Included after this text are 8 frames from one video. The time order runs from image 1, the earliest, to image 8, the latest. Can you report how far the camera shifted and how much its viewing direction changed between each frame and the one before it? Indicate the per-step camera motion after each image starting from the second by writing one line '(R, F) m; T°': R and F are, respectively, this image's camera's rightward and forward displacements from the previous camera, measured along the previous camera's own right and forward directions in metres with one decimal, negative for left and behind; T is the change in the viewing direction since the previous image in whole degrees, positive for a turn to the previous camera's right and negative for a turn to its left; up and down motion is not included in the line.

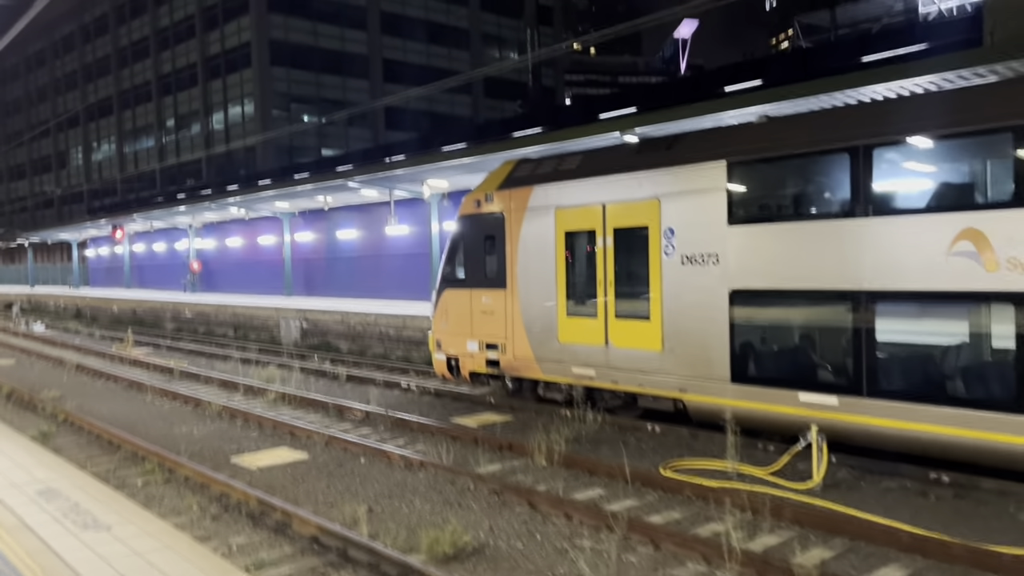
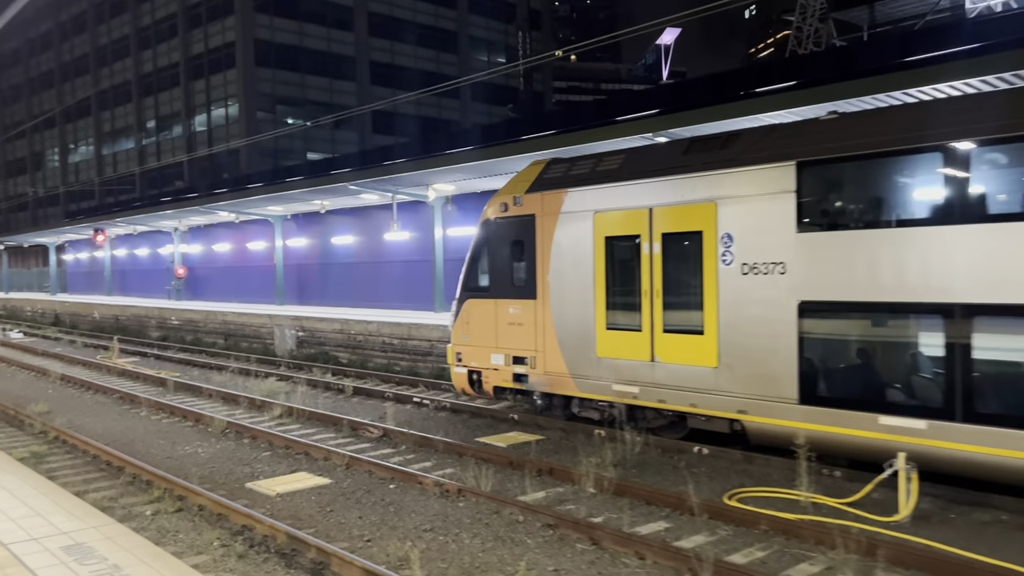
(-0.6, +0.7) m; +1°
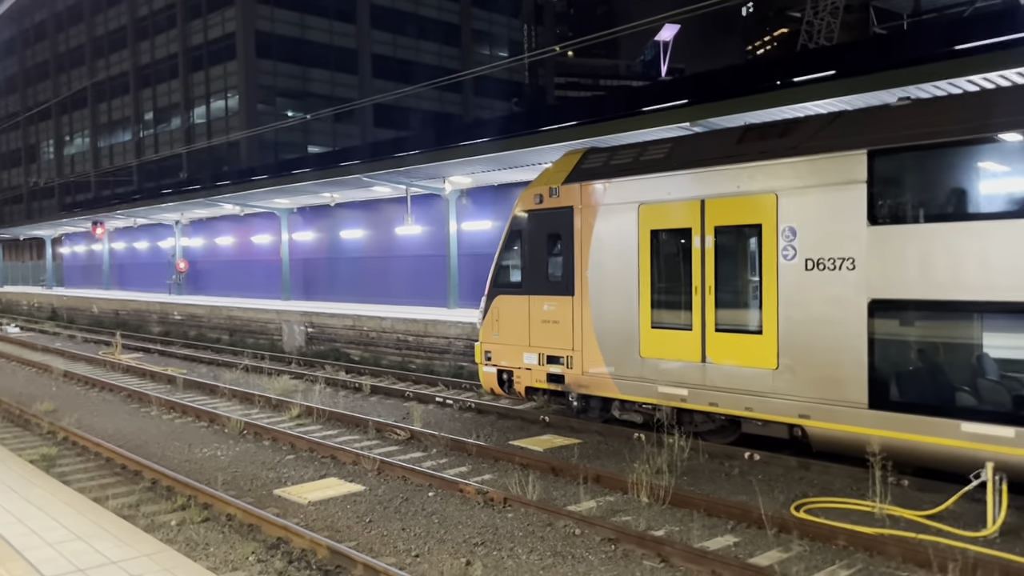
(-0.4, +0.5) m; 0°
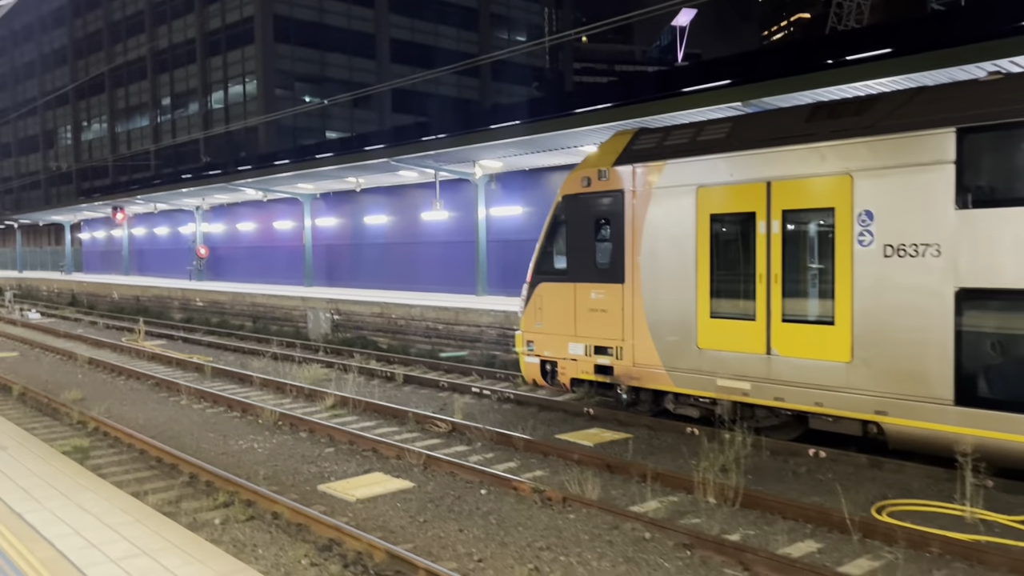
(-0.4, +0.4) m; -1°
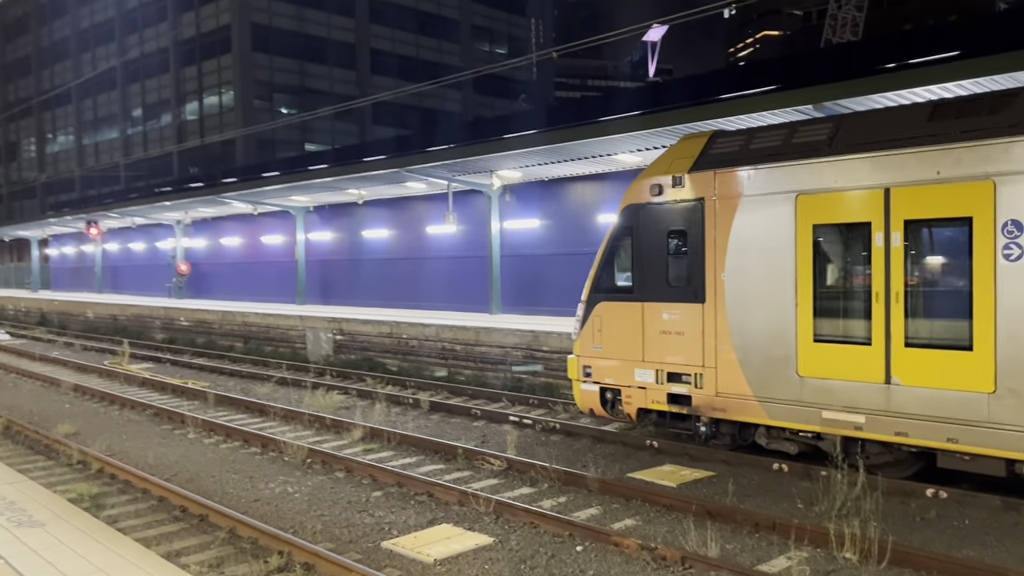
(-0.9, +1.0) m; +2°
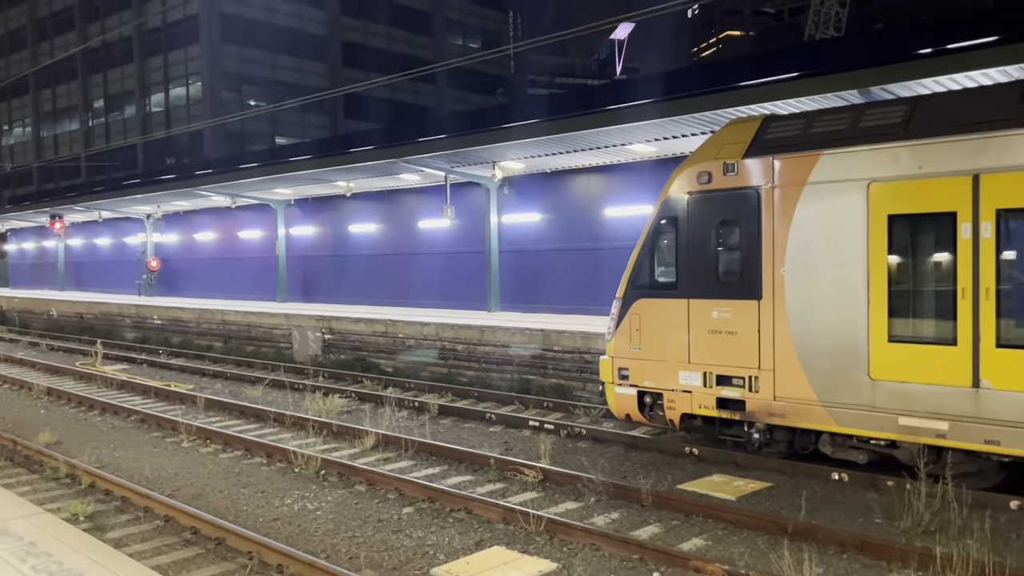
(-0.7, +0.7) m; +2°
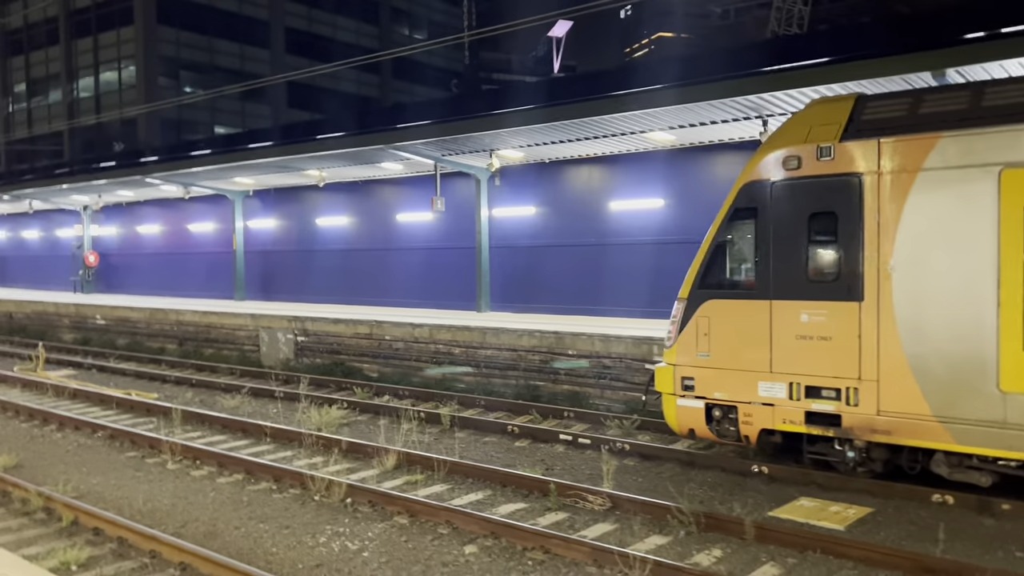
(-1.0, +1.1) m; +5°
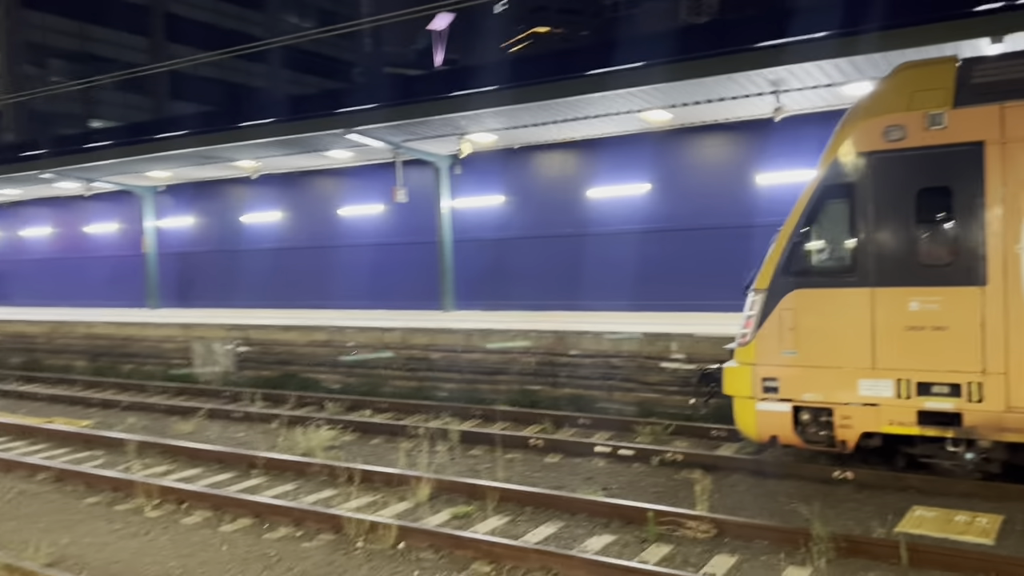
(-1.3, +1.1) m; +8°
